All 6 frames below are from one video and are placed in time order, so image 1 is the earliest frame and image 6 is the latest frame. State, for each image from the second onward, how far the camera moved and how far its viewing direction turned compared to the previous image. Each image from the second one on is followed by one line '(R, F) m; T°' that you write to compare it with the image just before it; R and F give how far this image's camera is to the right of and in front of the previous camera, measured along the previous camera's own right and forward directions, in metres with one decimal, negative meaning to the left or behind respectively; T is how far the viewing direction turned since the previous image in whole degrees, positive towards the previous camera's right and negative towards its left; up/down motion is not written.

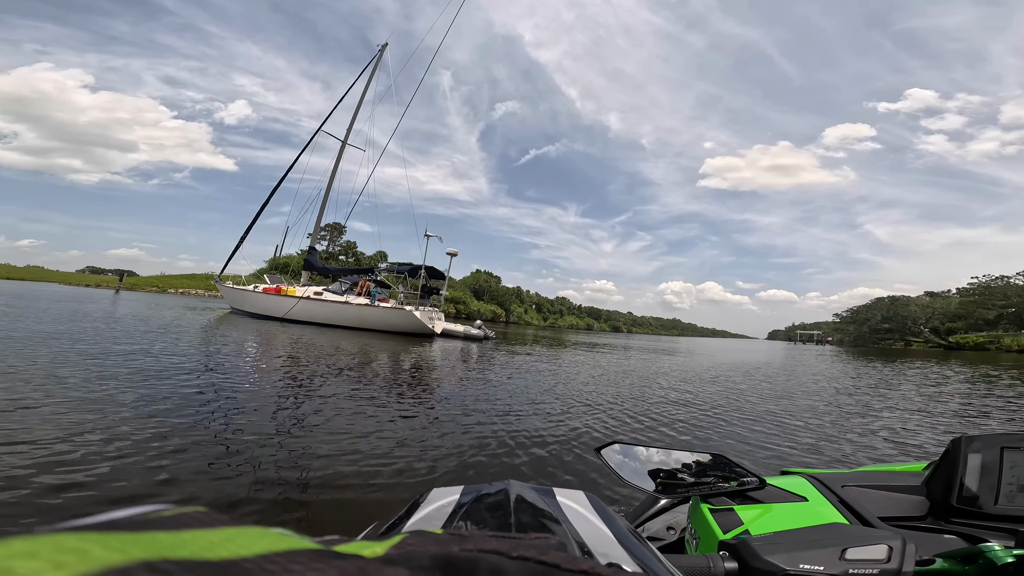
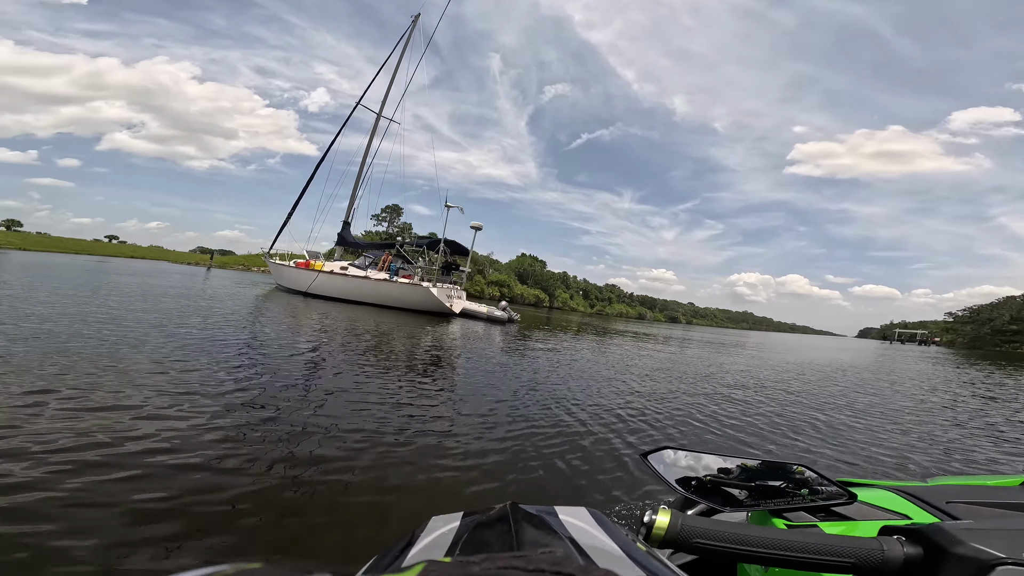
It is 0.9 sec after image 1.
(+0.6, 0.0) m; -6°
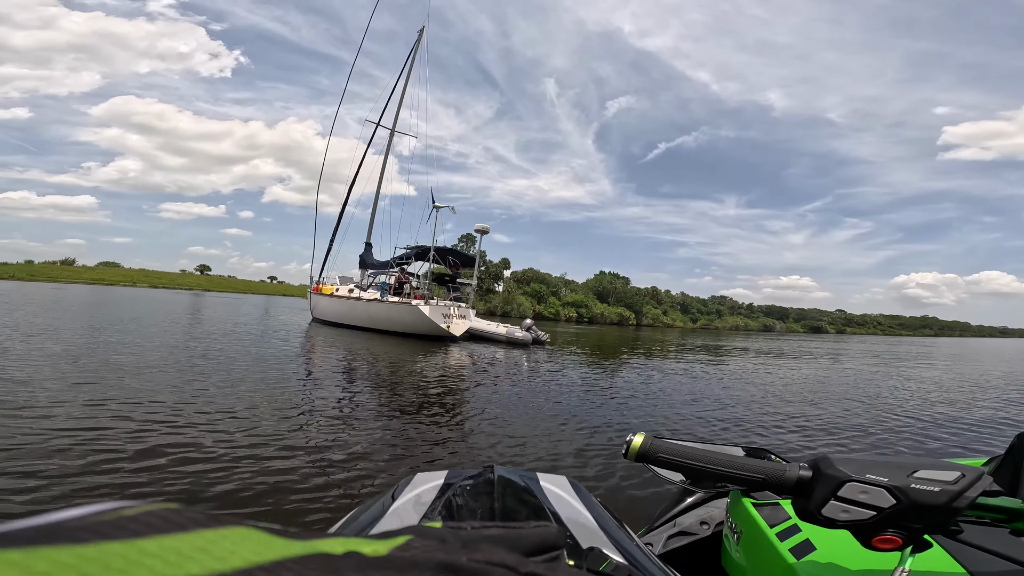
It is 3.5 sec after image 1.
(+2.1, +0.2) m; -12°
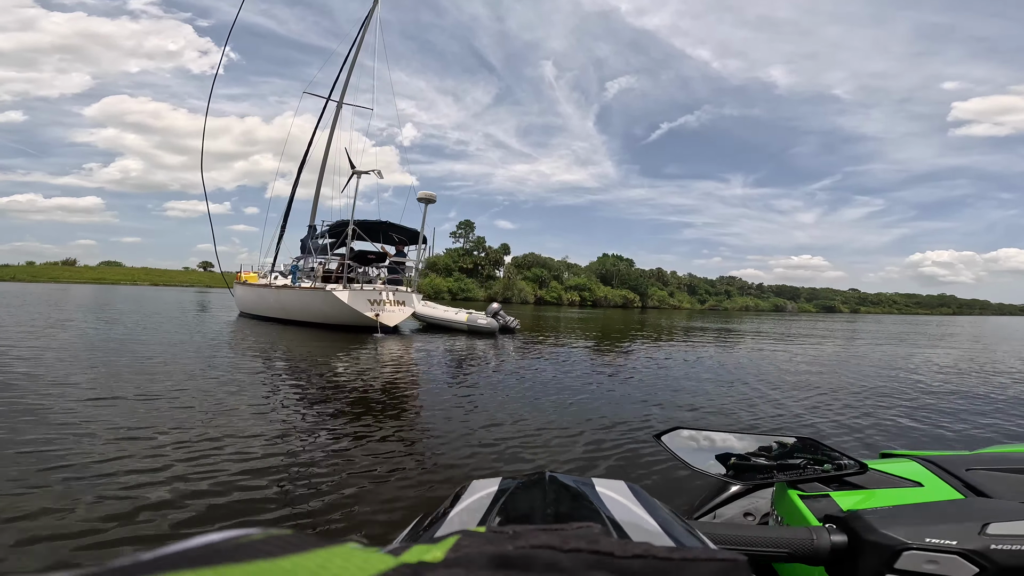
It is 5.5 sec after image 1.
(+0.1, 0.0) m; -1°
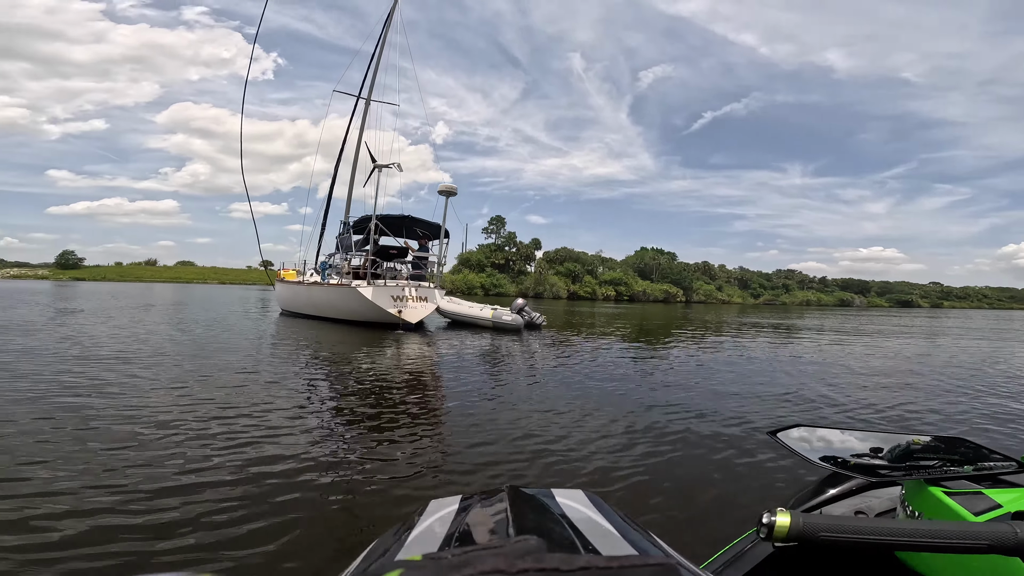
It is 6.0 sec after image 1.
(+0.7, 0.0) m; -5°
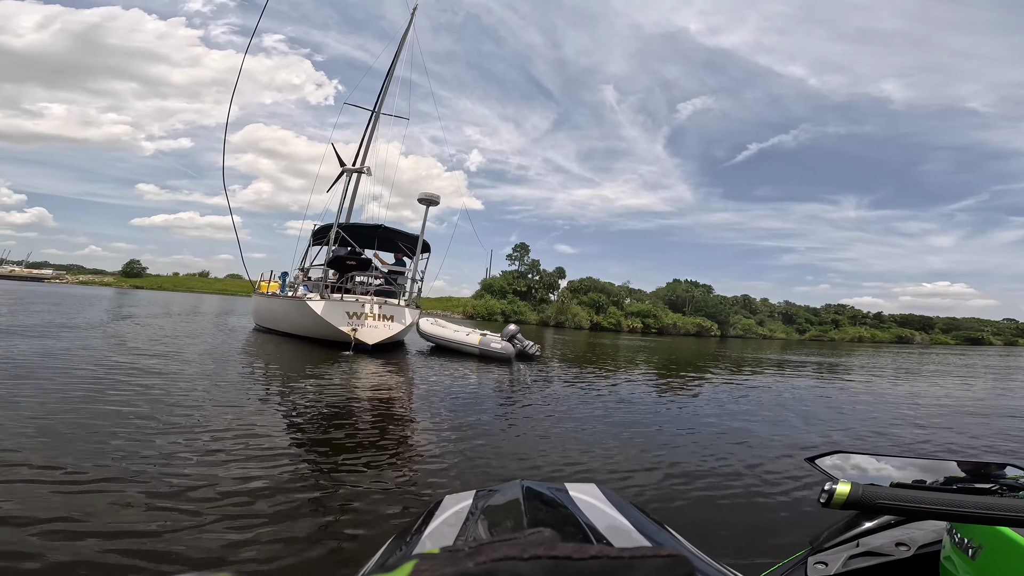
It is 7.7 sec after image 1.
(+0.6, +0.4) m; -4°
